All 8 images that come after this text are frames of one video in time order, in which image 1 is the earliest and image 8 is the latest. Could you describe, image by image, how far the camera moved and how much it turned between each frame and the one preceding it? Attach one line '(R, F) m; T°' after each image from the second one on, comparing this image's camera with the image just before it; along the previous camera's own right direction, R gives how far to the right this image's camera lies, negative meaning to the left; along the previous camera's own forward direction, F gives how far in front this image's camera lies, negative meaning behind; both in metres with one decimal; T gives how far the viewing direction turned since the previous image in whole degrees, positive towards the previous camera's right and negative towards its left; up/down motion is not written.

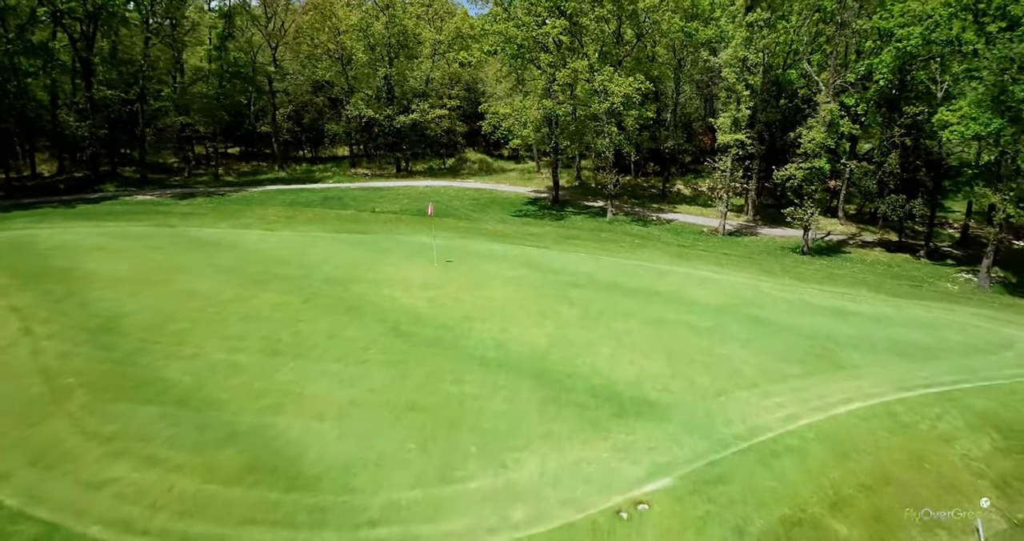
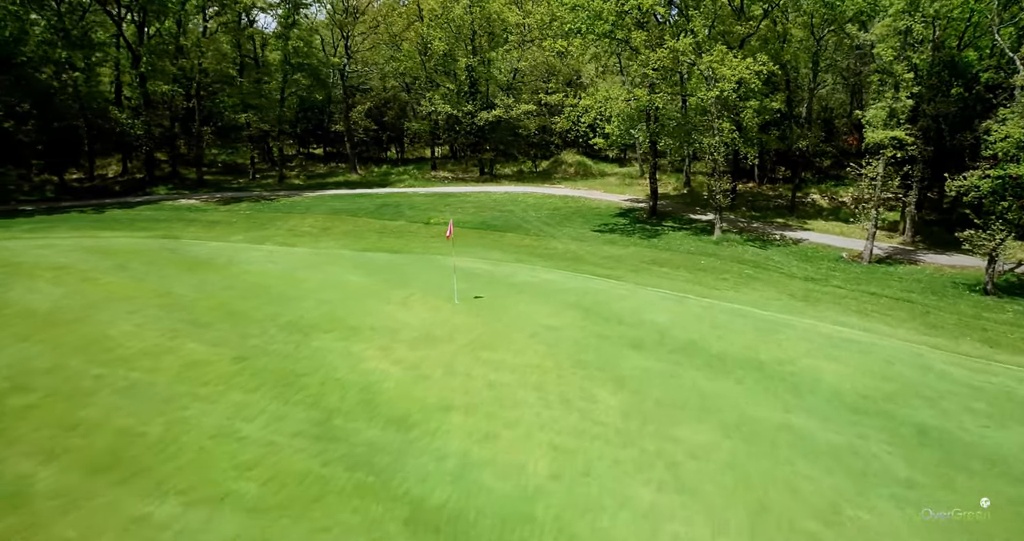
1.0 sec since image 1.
(+1.7, +5.7) m; -10°
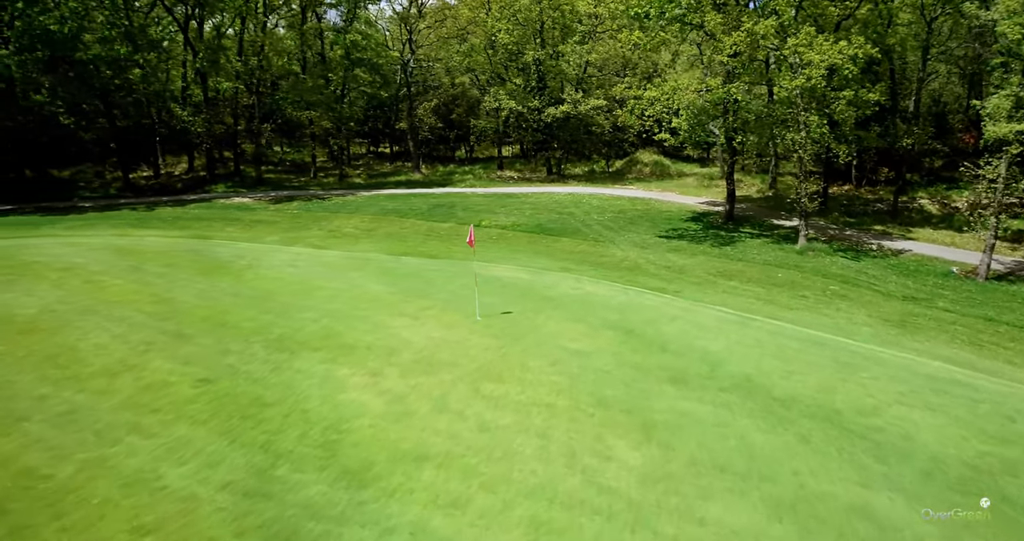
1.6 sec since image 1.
(+1.1, +2.1) m; -7°
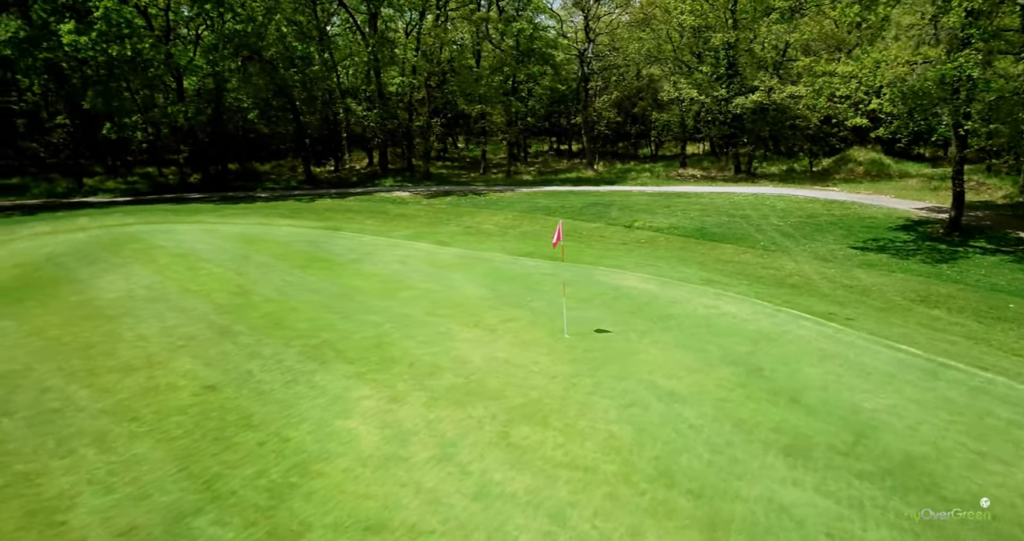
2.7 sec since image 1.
(+1.7, +2.7) m; -17°
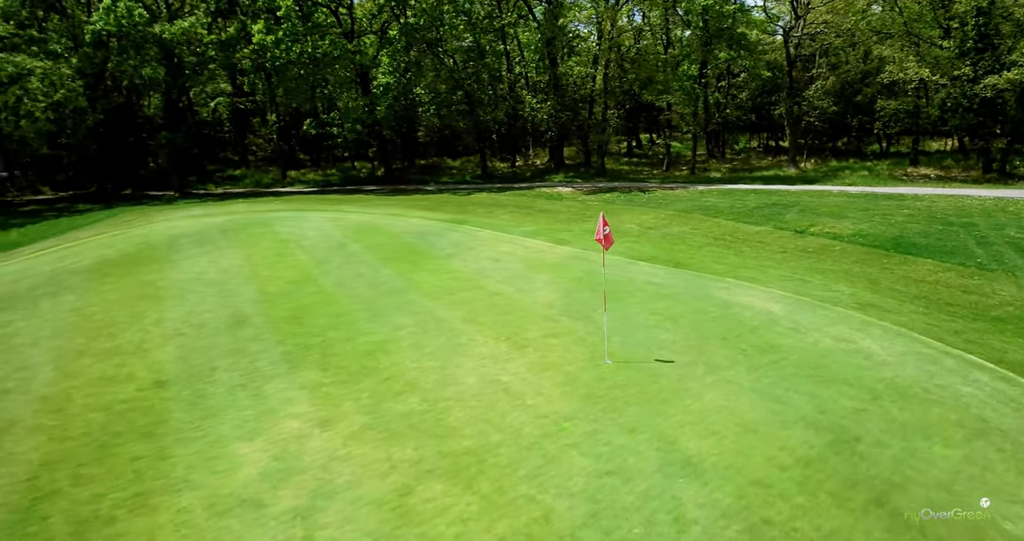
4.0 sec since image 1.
(+2.4, +2.6) m; -19°
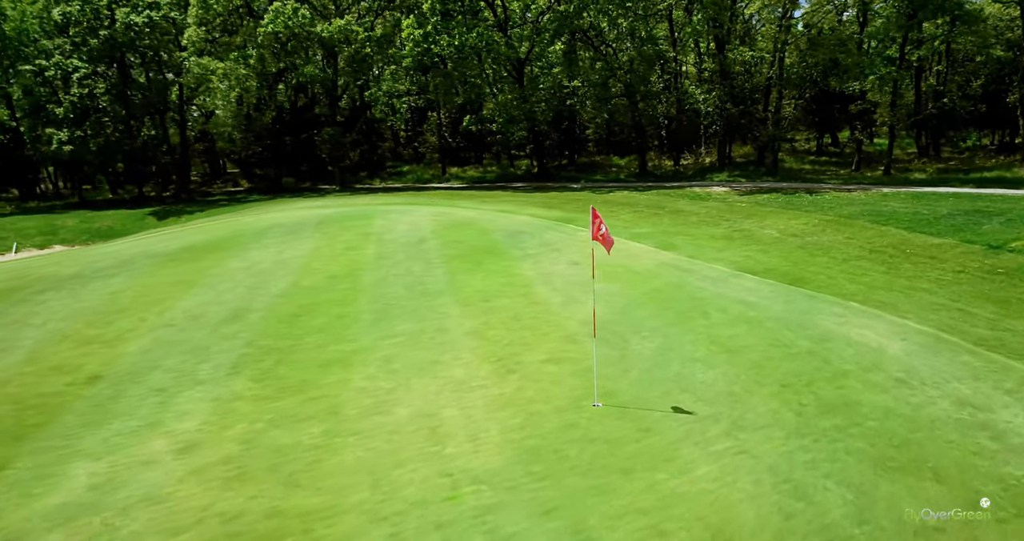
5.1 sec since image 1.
(+2.2, +2.1) m; -16°
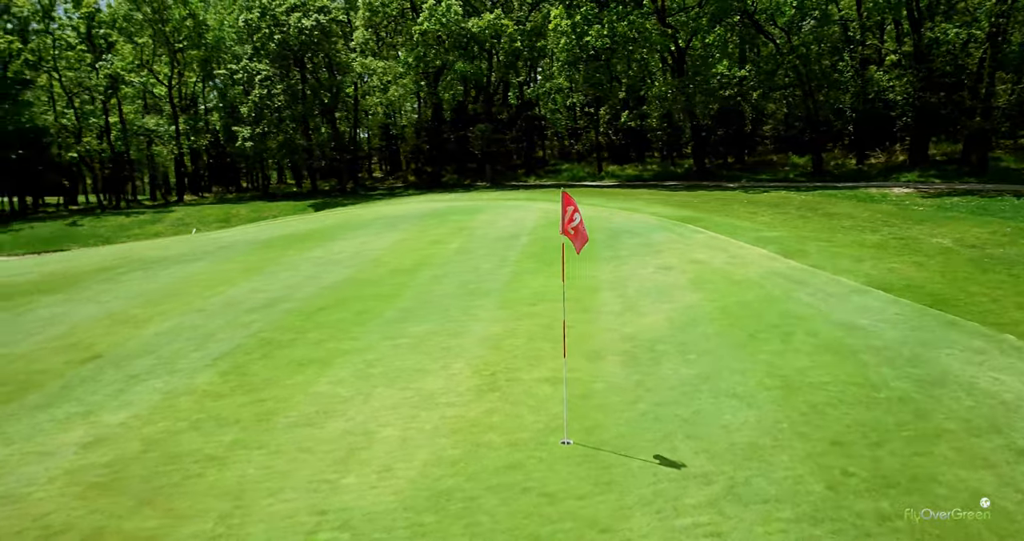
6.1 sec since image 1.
(+1.7, +1.4) m; -15°
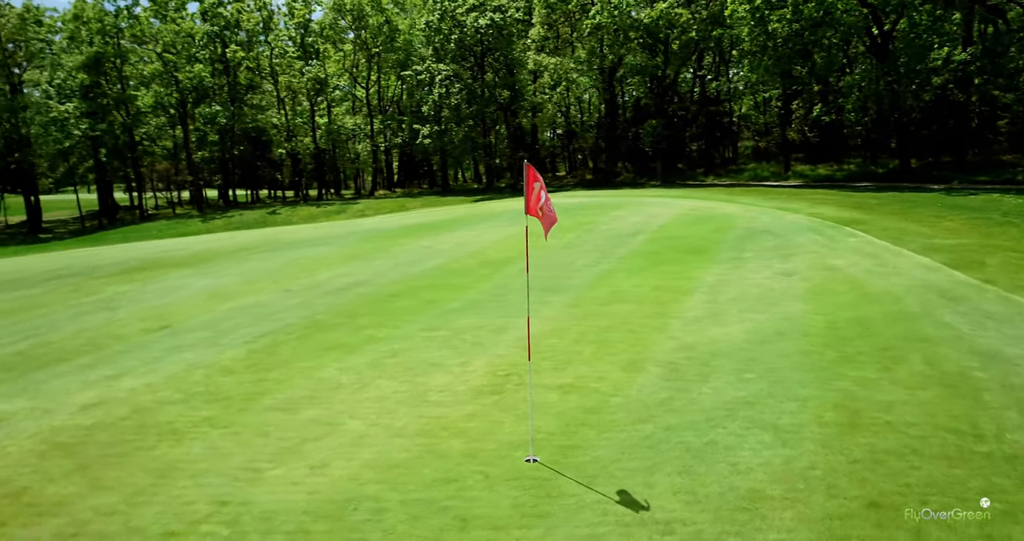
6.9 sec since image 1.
(+1.4, +0.9) m; -16°
